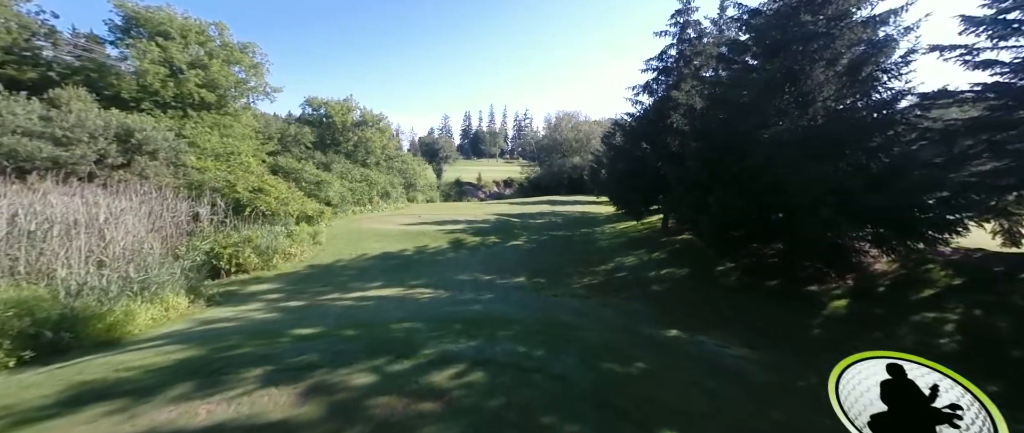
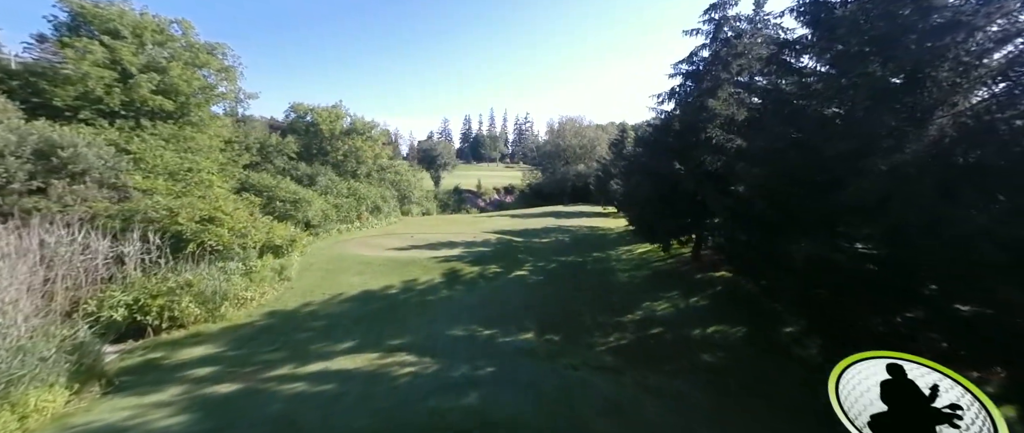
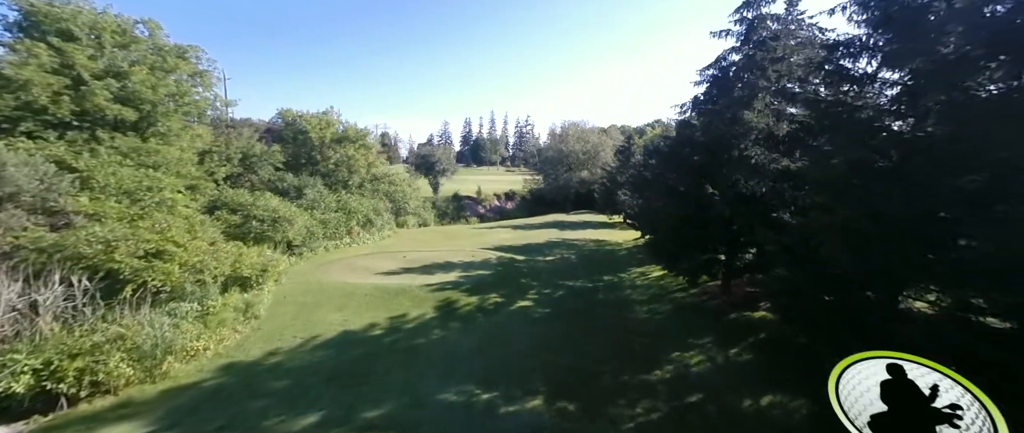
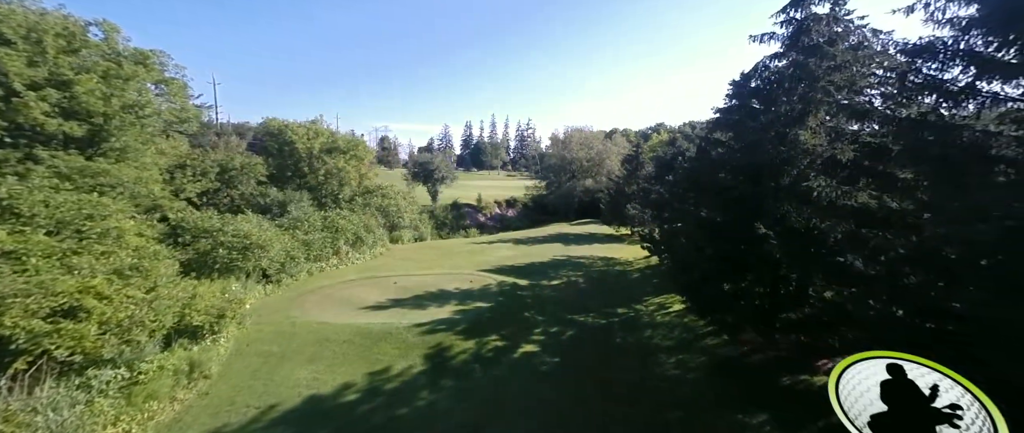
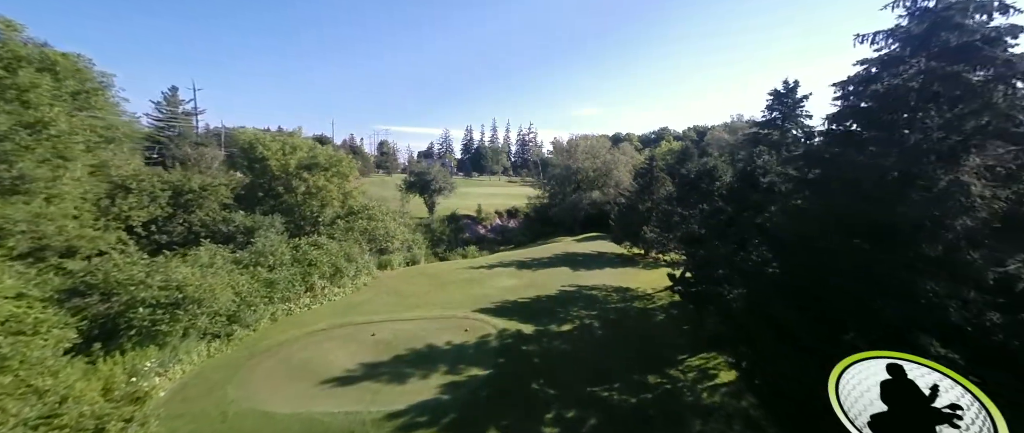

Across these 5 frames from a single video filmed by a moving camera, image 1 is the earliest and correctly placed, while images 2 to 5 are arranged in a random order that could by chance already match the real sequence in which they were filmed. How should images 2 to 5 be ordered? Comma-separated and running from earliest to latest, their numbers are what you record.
2, 3, 4, 5
